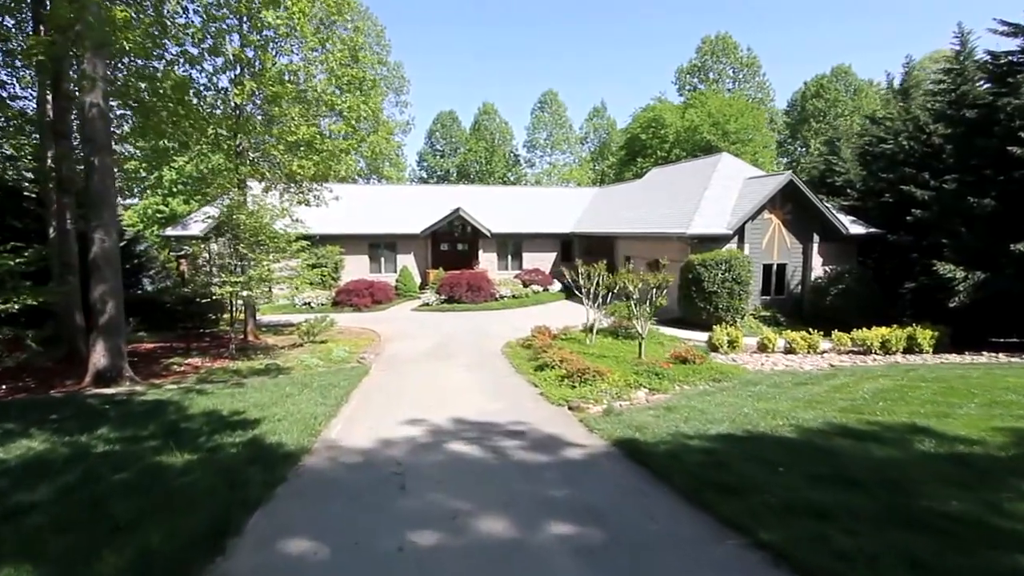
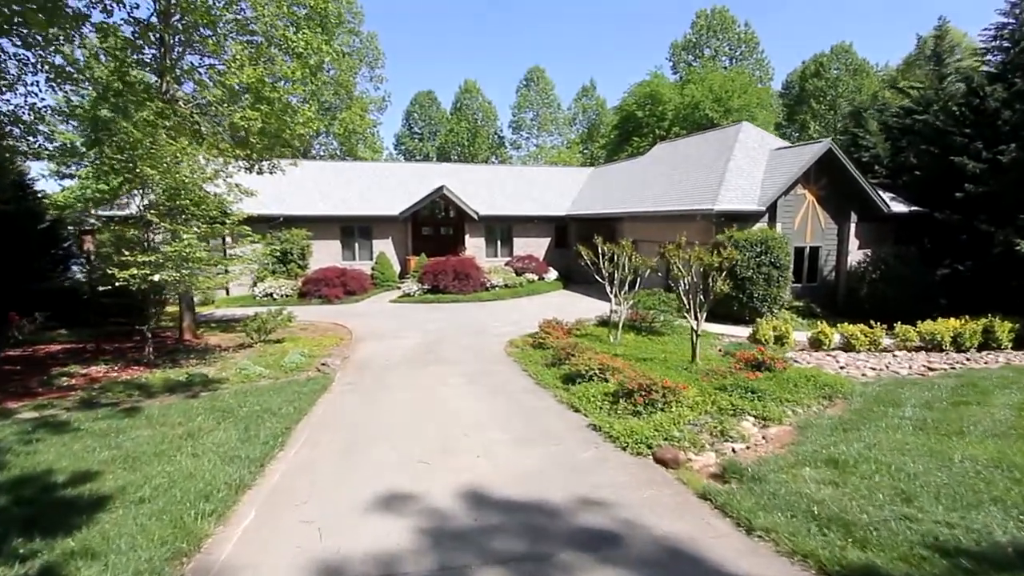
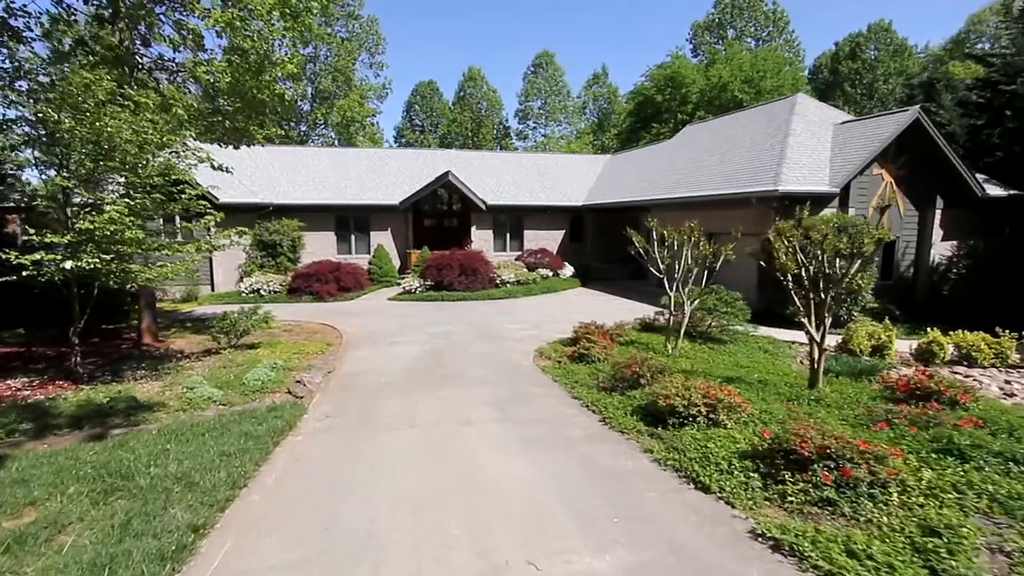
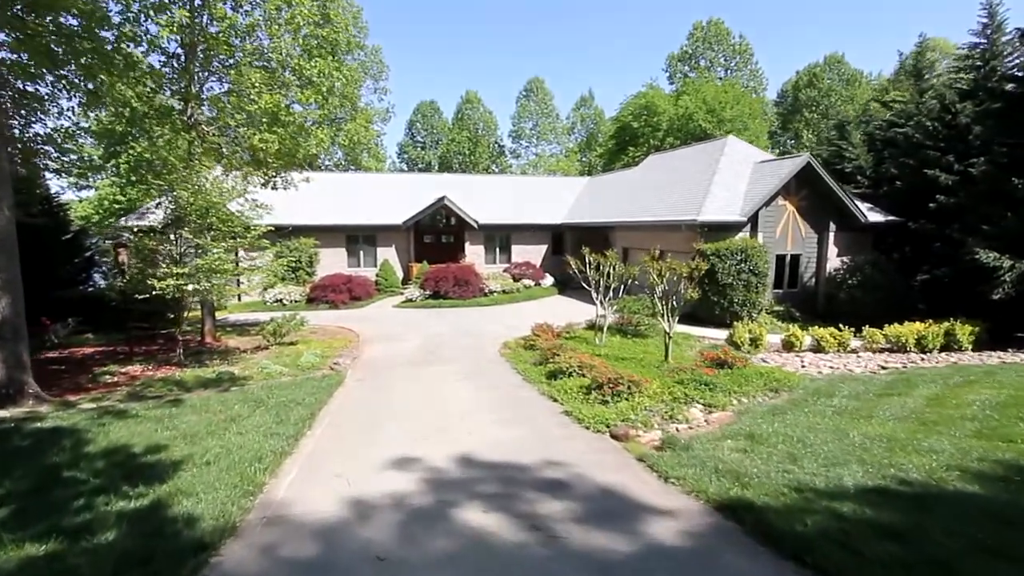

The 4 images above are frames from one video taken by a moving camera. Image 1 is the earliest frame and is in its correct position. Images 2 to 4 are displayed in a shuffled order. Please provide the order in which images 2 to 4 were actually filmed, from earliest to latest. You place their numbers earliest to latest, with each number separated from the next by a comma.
4, 2, 3
